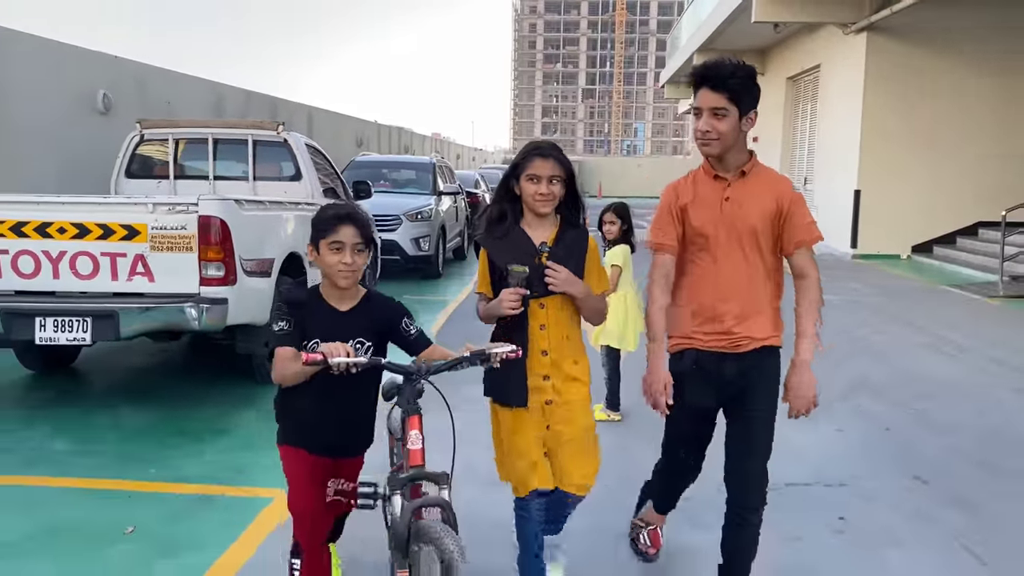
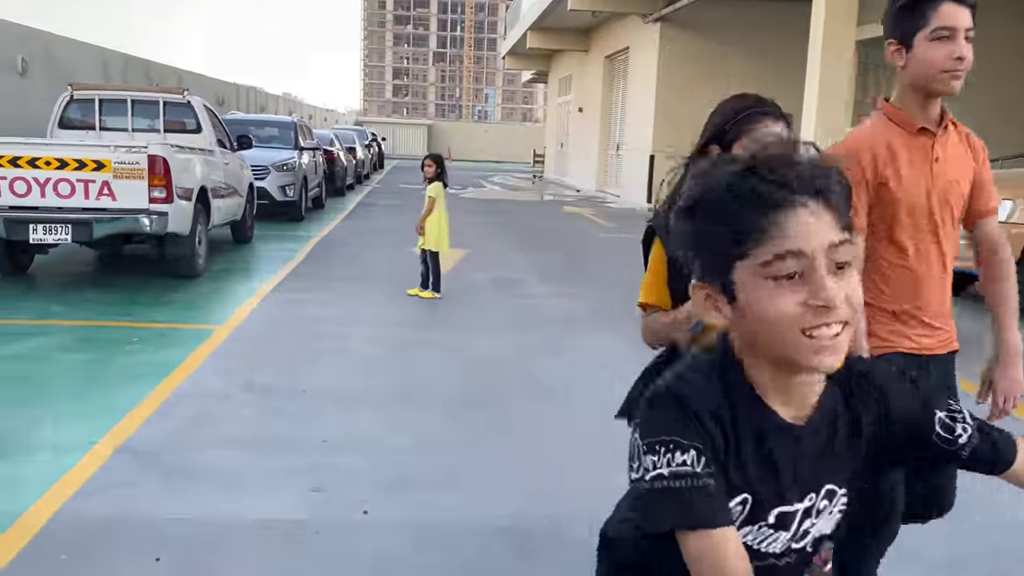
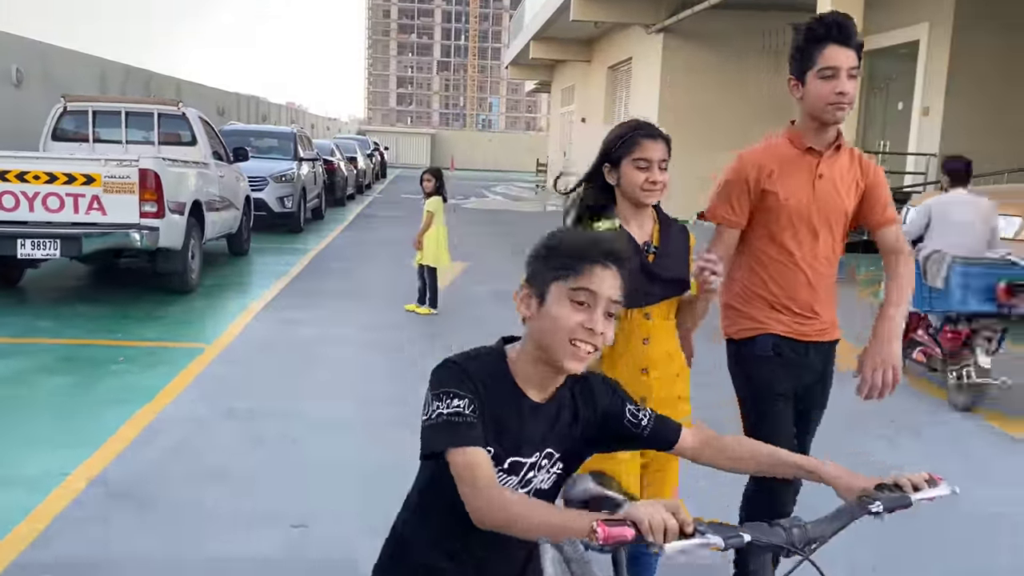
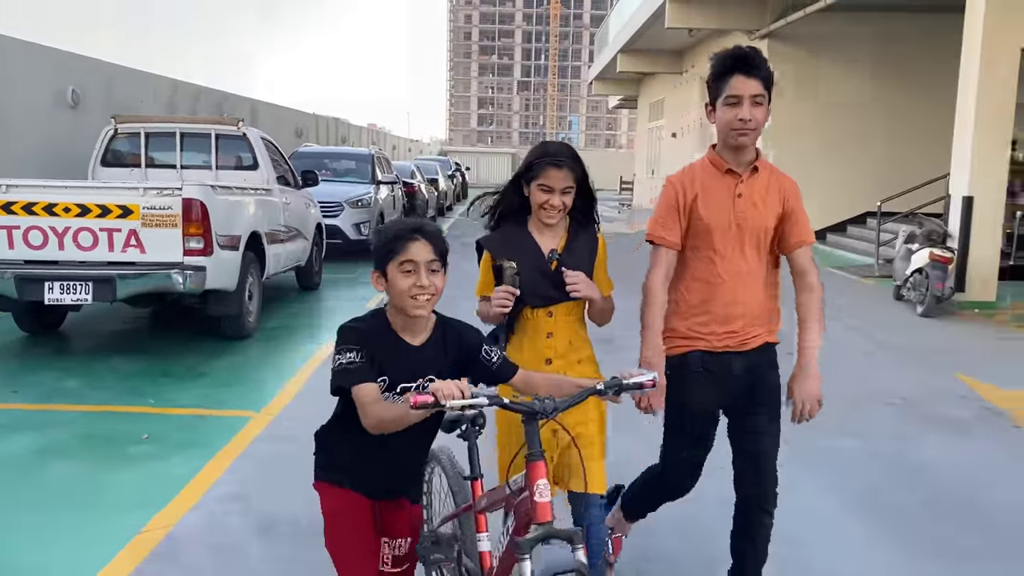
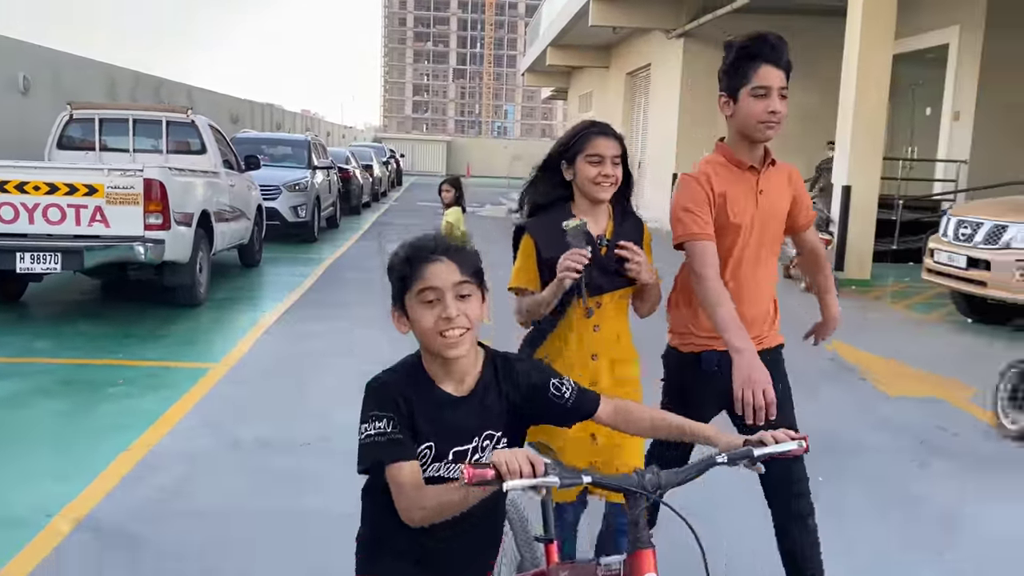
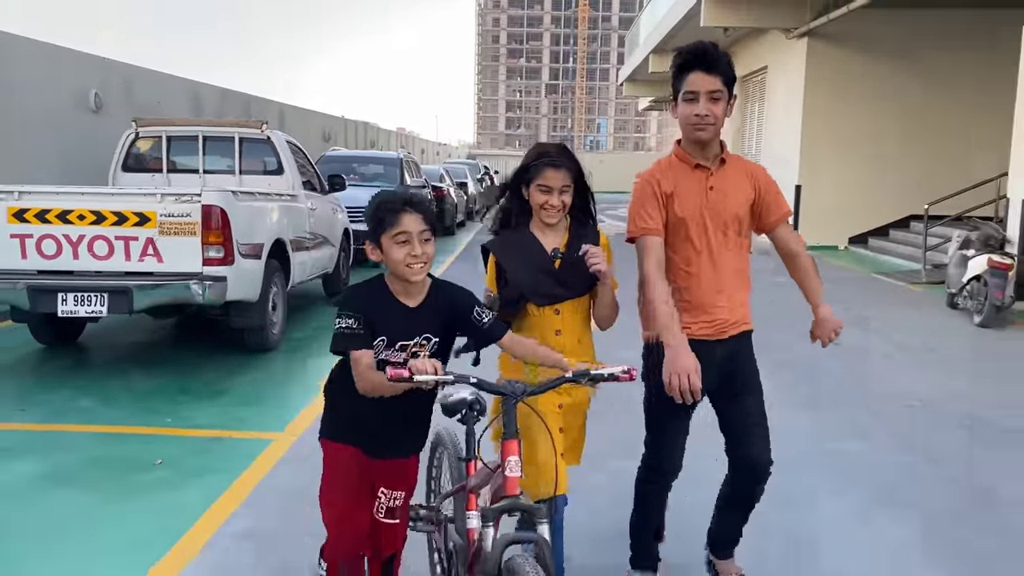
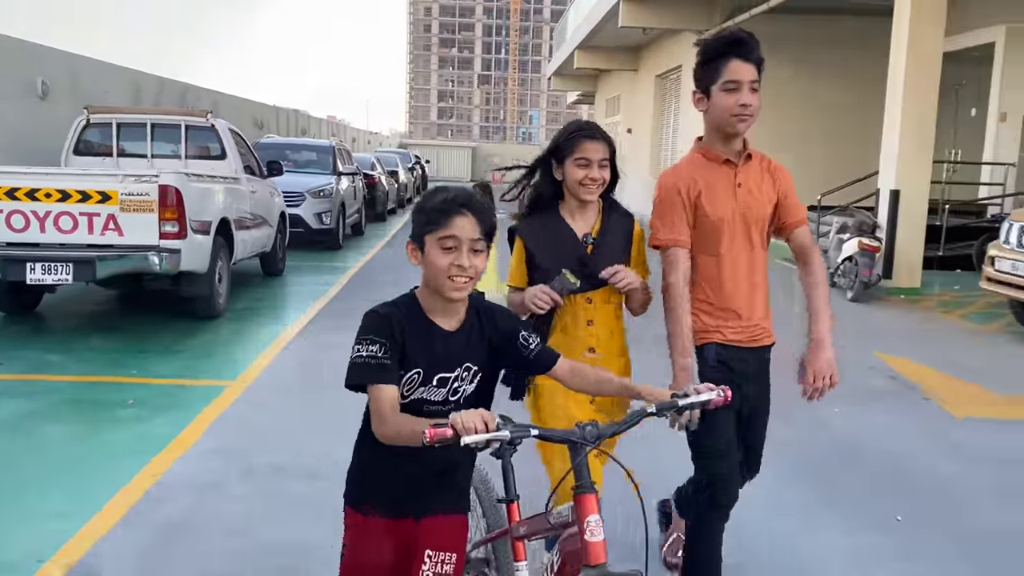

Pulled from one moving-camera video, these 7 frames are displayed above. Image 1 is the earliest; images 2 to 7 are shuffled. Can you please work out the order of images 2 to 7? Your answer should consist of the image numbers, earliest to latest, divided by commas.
6, 4, 7, 5, 3, 2
